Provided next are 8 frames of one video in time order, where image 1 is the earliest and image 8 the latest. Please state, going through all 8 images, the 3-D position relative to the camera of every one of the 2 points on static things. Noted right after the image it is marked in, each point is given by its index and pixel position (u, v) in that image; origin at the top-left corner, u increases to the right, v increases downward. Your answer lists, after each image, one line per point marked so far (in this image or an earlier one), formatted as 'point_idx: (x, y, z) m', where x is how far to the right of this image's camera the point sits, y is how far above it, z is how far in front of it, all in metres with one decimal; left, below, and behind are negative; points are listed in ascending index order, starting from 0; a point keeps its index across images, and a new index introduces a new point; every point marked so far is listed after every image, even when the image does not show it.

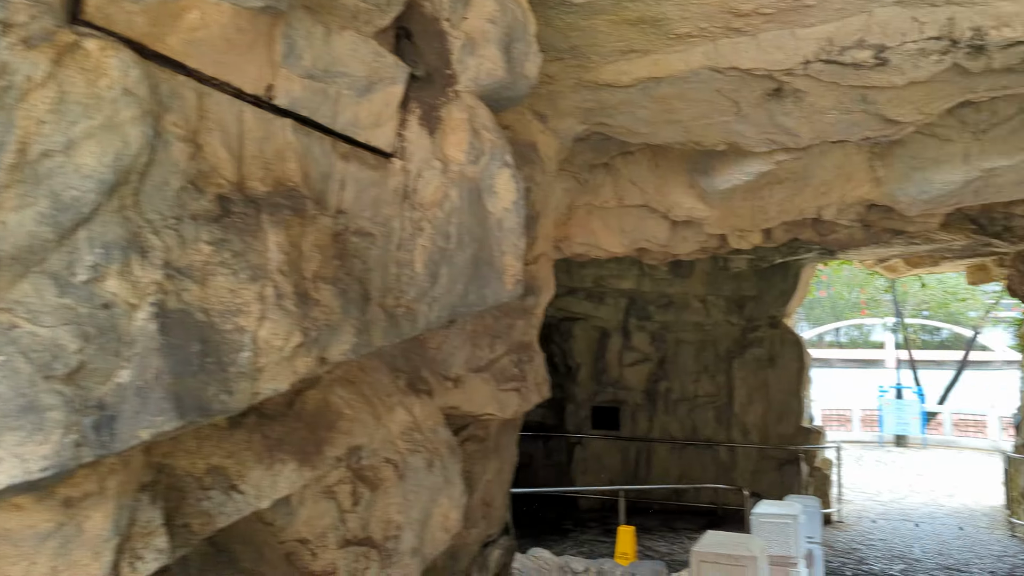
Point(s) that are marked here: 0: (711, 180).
0: (+1.2, +0.6, +4.8) m
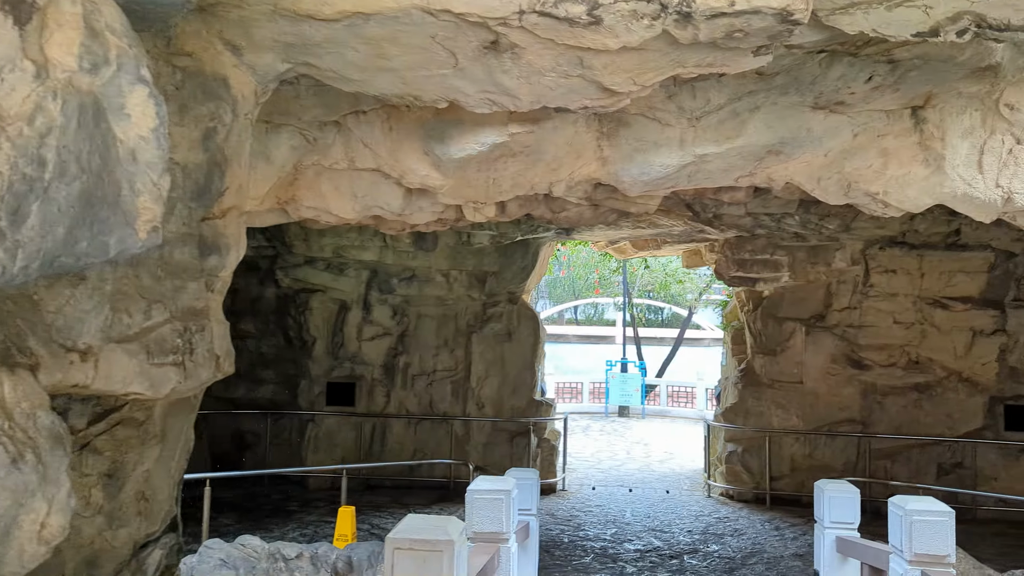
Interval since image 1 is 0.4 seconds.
0: (-0.4, +0.8, +4.7) m
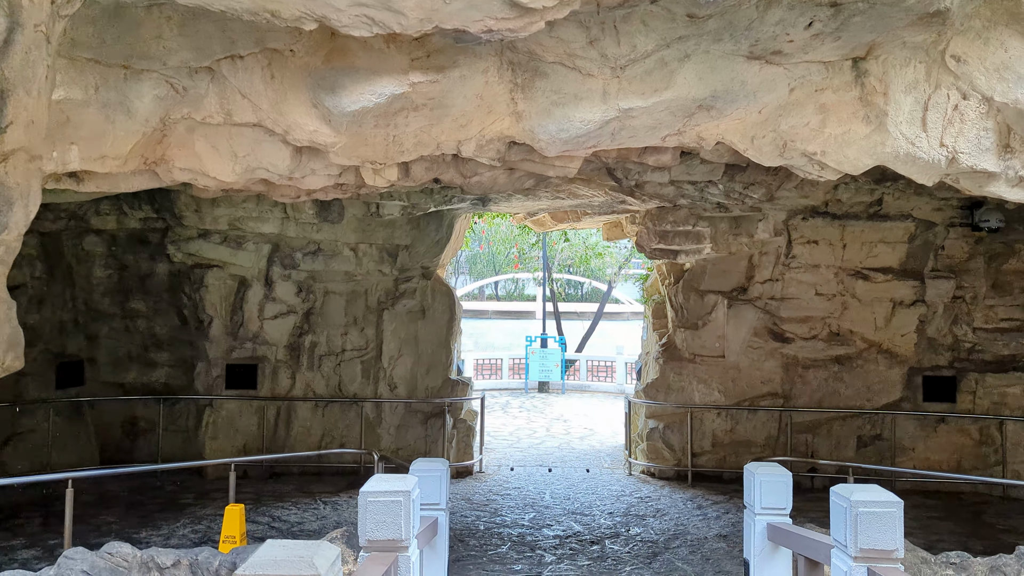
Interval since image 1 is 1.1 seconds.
0: (-0.8, +0.9, +4.1) m
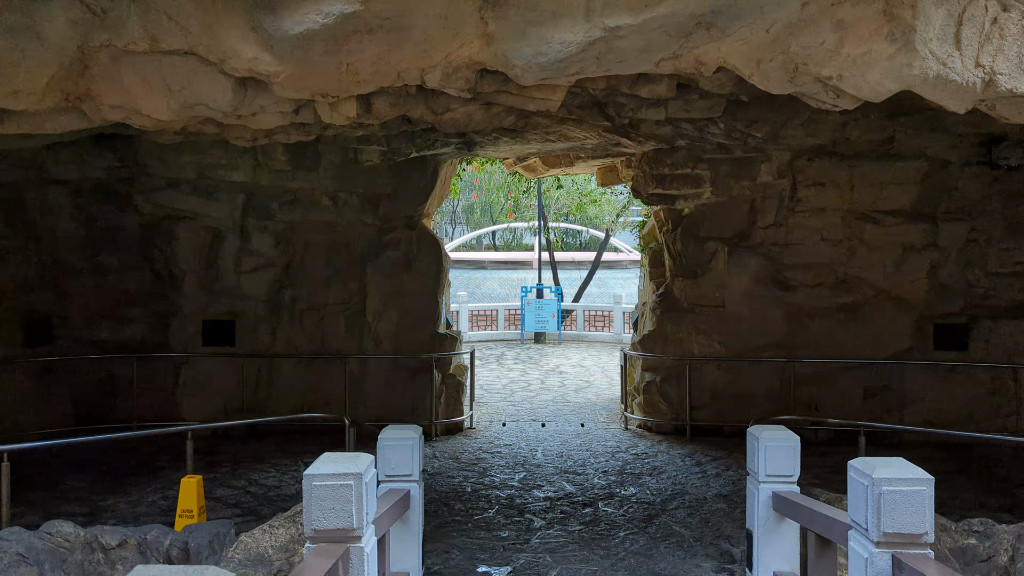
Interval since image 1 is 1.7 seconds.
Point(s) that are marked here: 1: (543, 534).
0: (-1.0, +1.1, +3.5) m
1: (+0.2, -1.7, +5.8) m
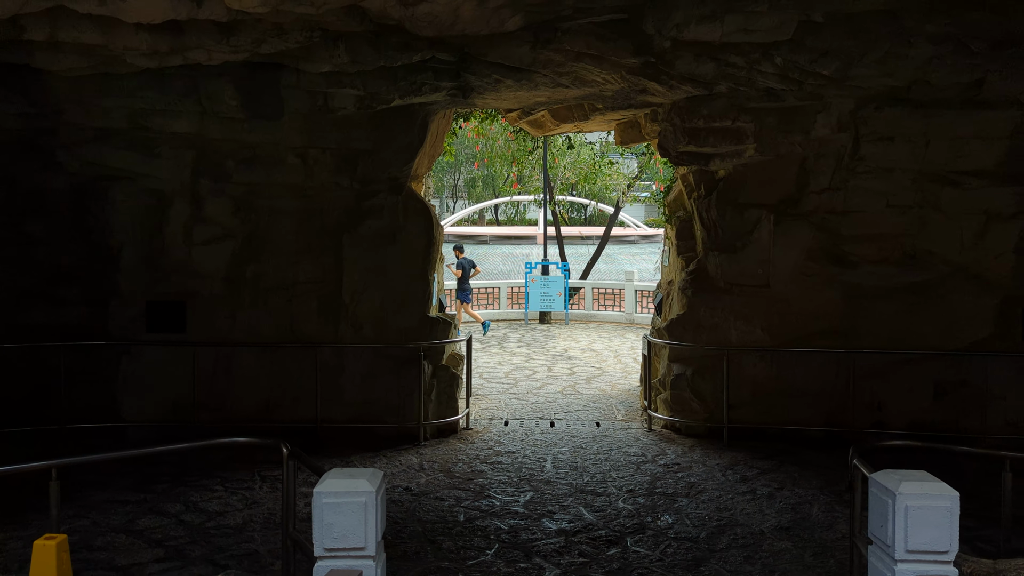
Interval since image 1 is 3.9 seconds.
0: (-1.0, +1.2, +2.0) m
1: (+0.2, -1.6, +4.4) m
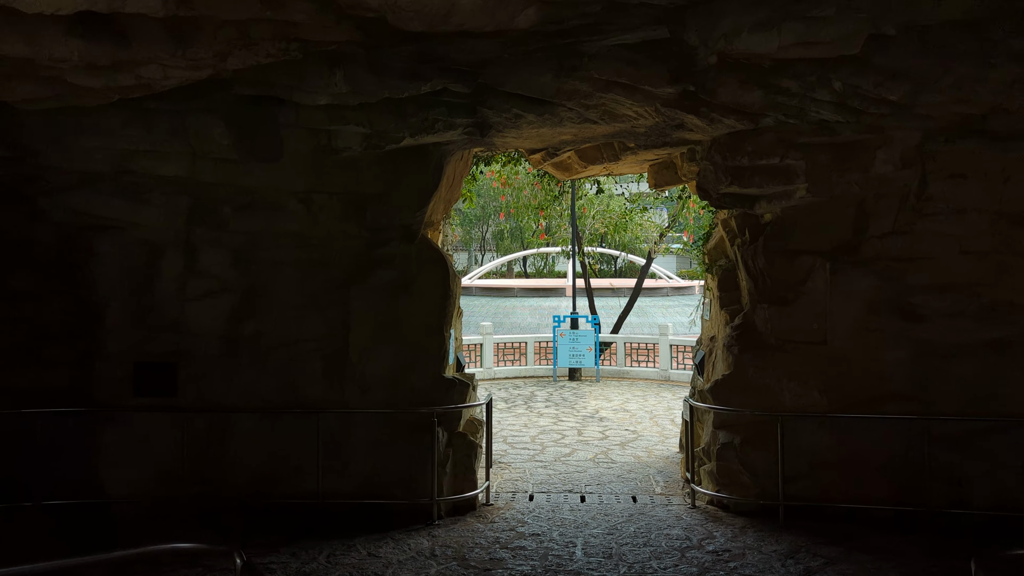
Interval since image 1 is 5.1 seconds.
0: (-1.0, +1.1, +1.4) m
1: (+0.3, -1.8, +3.5) m
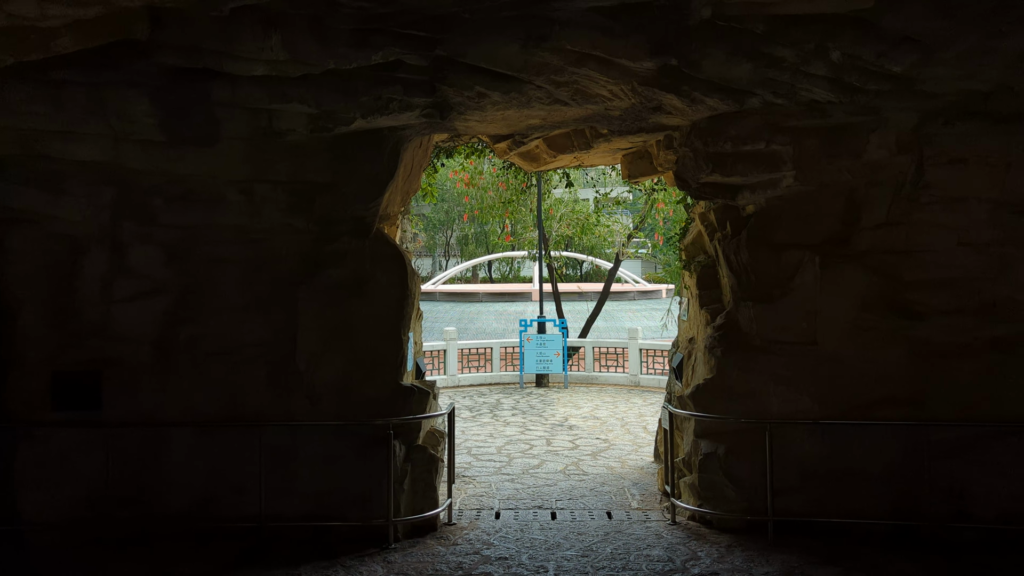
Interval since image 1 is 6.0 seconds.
0: (-1.0, +1.1, +0.7) m
1: (+0.2, -1.8, +2.9) m
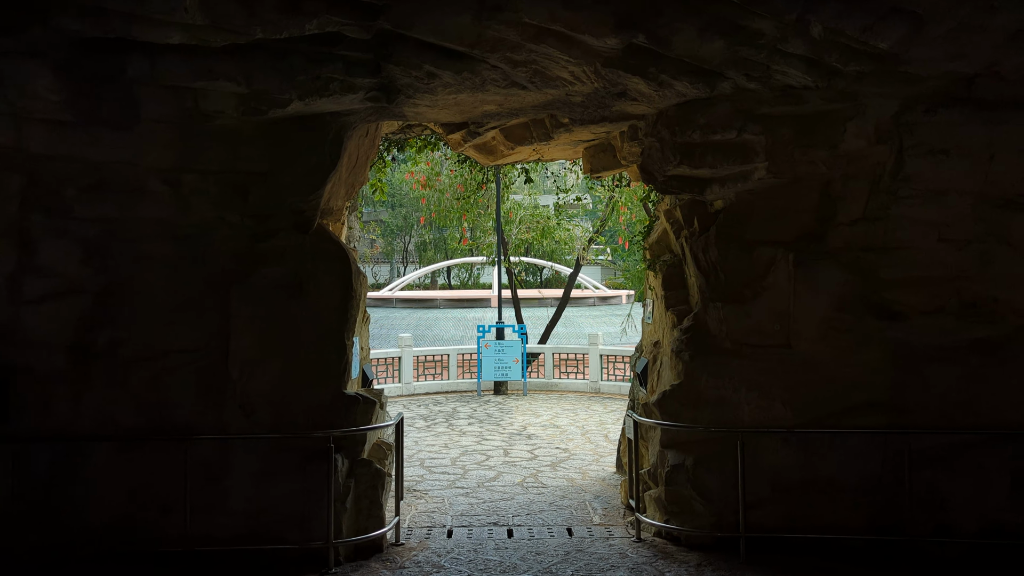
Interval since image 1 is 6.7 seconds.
0: (-1.1, +1.2, +0.2) m
1: (0.0, -1.8, +2.4) m
